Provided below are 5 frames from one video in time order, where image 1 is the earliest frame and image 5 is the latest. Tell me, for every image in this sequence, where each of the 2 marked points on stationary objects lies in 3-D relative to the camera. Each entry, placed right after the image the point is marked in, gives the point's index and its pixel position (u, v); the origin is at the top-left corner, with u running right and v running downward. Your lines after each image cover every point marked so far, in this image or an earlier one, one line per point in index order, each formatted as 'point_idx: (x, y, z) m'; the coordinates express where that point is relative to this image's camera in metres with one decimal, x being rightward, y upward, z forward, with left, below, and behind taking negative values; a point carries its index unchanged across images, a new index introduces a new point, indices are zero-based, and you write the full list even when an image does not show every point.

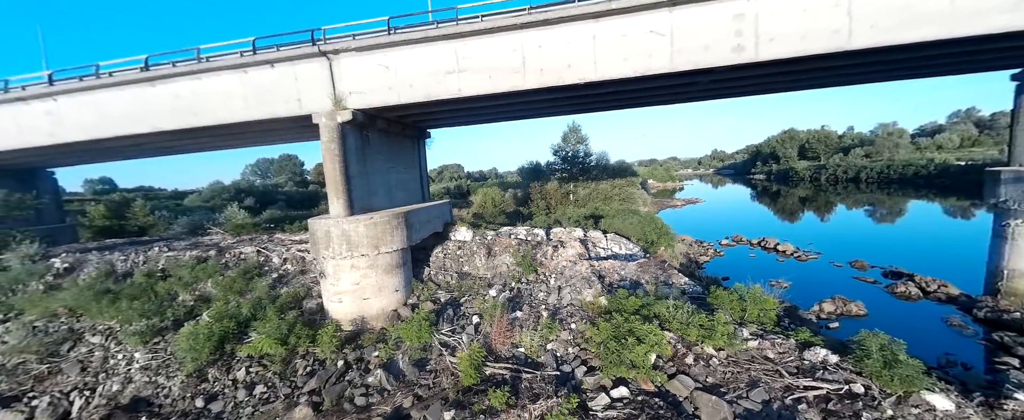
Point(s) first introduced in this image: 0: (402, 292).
0: (-3.0, -2.3, +8.9) m
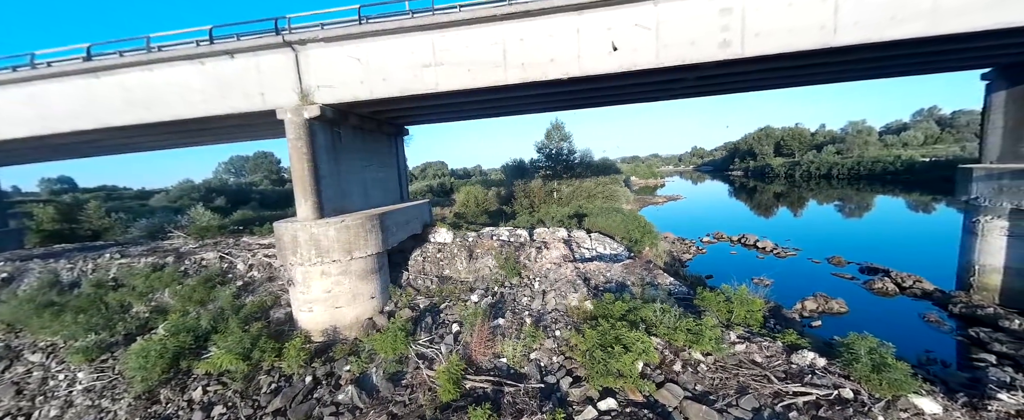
0: (-3.5, -2.3, +8.4) m
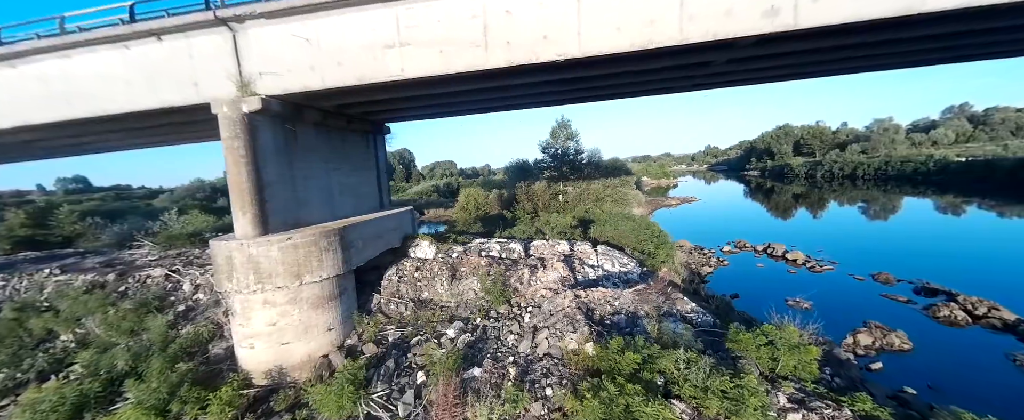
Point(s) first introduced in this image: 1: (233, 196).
0: (-3.8, -2.6, +7.0) m
1: (-5.3, +0.3, +6.2) m
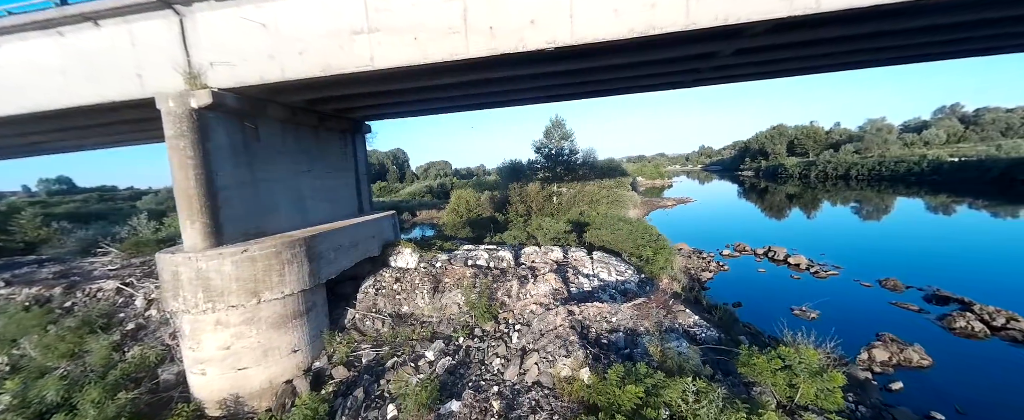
0: (-4.0, -2.7, +6.3) m
1: (-5.6, +0.1, +5.5) m
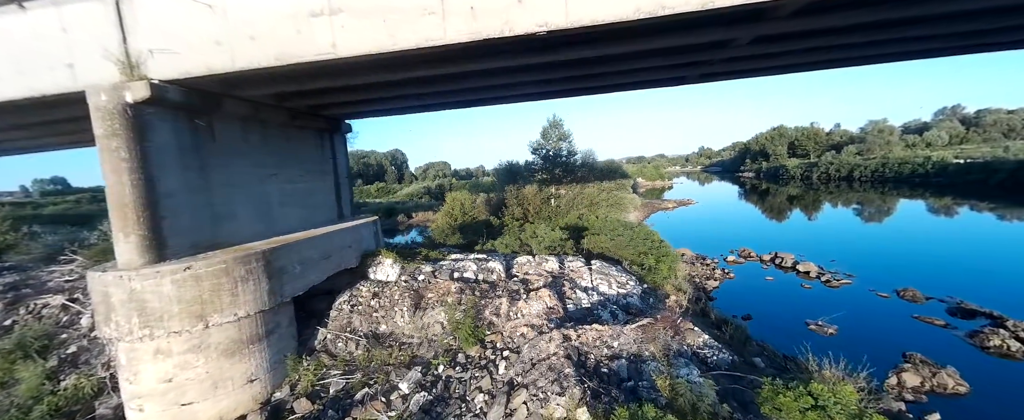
0: (-4.2, -2.9, +5.5) m
1: (-5.8, 0.0, +4.7) m
